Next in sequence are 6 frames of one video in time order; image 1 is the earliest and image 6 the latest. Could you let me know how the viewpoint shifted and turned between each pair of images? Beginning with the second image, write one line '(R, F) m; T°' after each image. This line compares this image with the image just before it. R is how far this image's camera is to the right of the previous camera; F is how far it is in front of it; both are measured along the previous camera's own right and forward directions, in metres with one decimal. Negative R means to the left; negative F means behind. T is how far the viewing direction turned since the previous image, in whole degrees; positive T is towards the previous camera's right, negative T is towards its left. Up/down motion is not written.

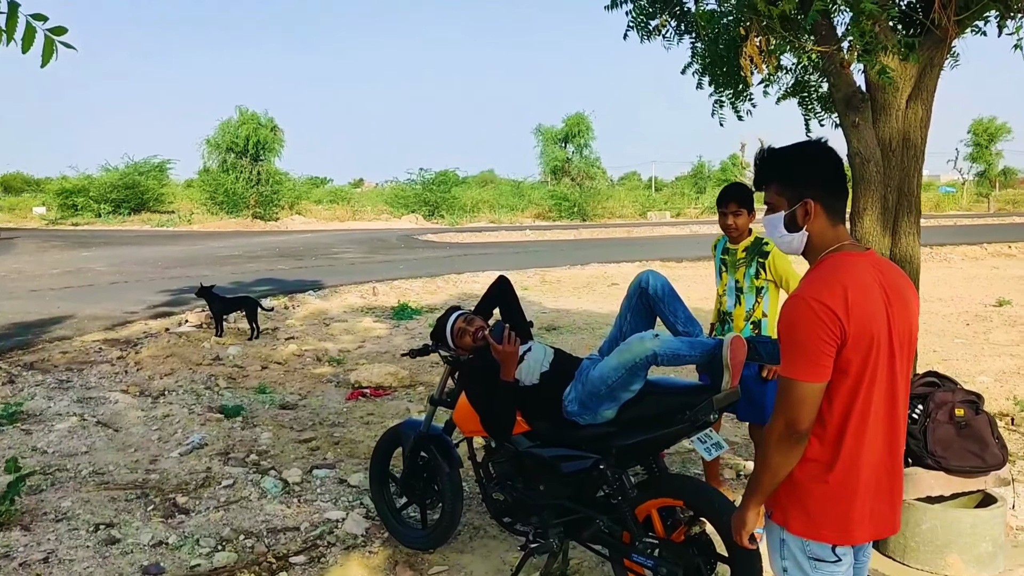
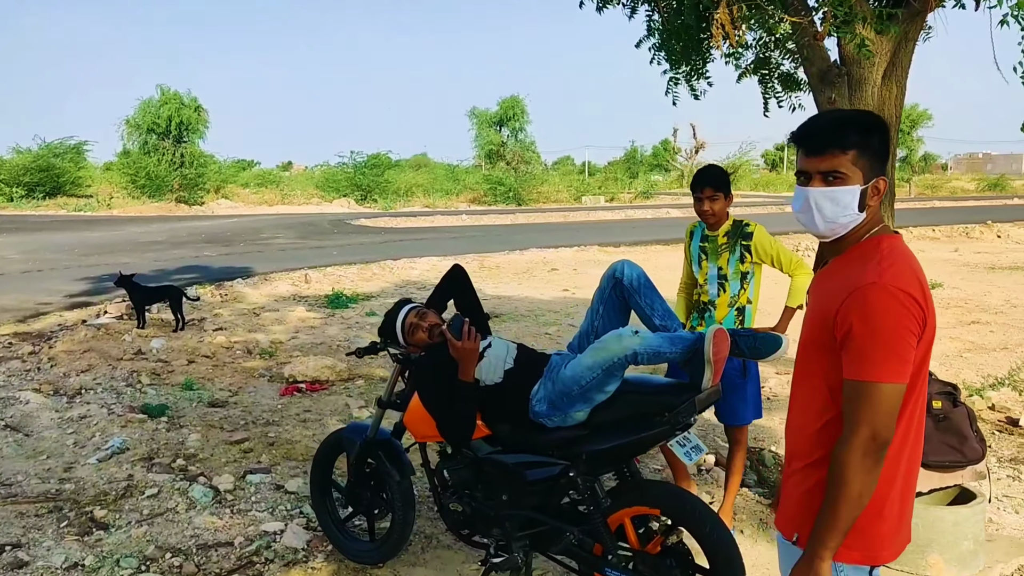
(-0.1, +0.3) m; +5°
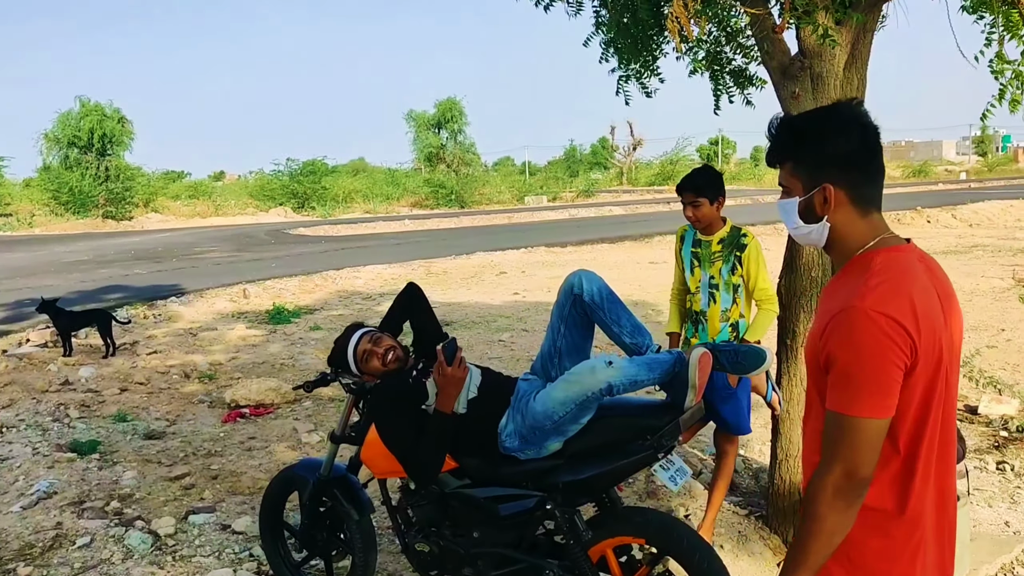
(-0.1, +0.2) m; +4°
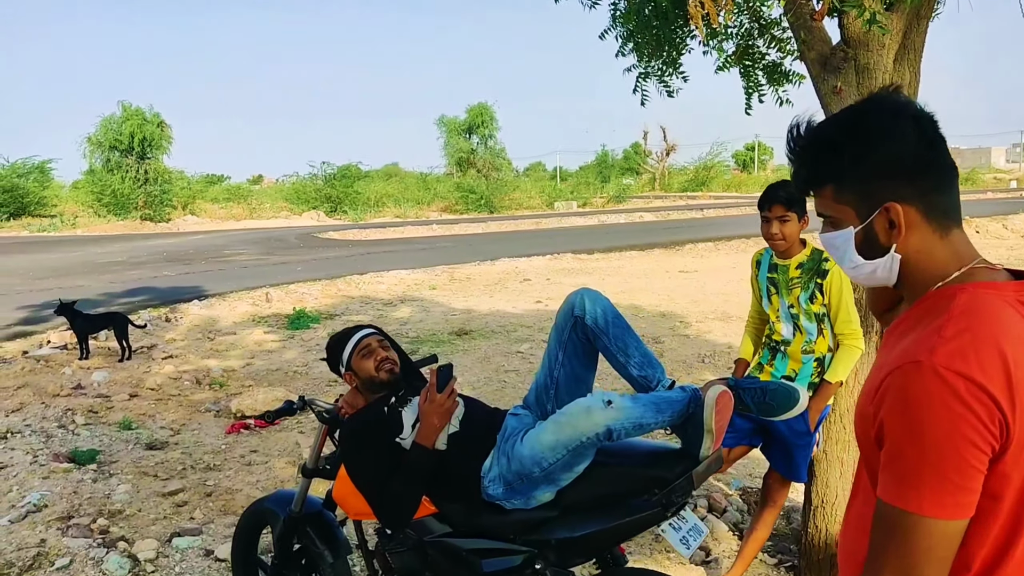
(+0.1, +0.3) m; -2°
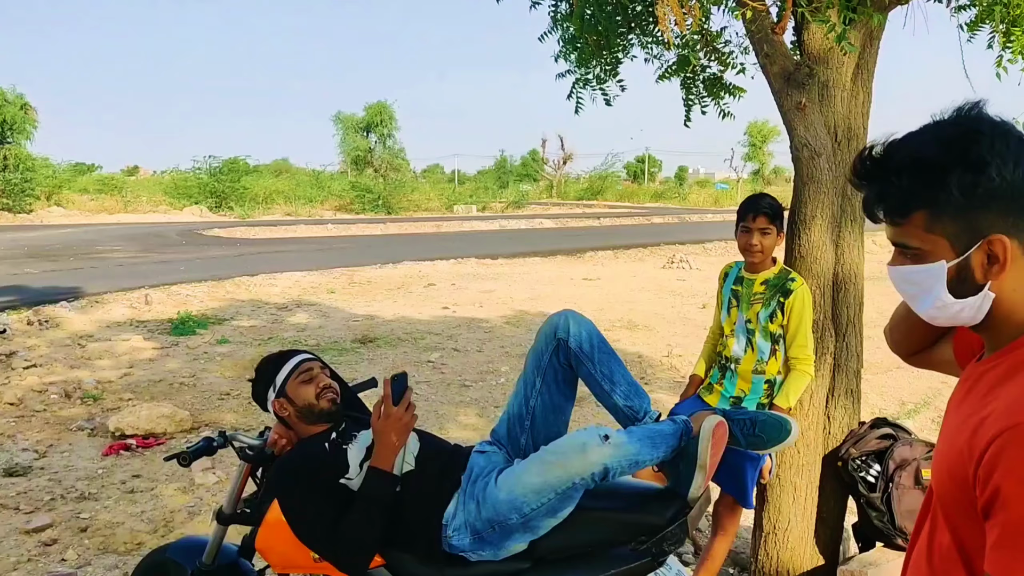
(-0.2, +0.3) m; +8°
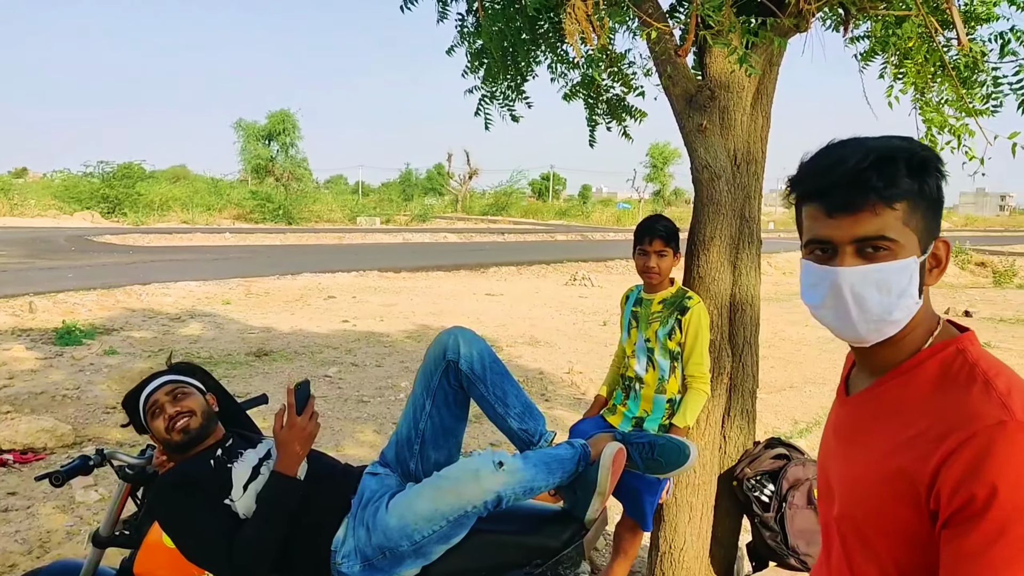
(0.0, 0.0) m; +7°
